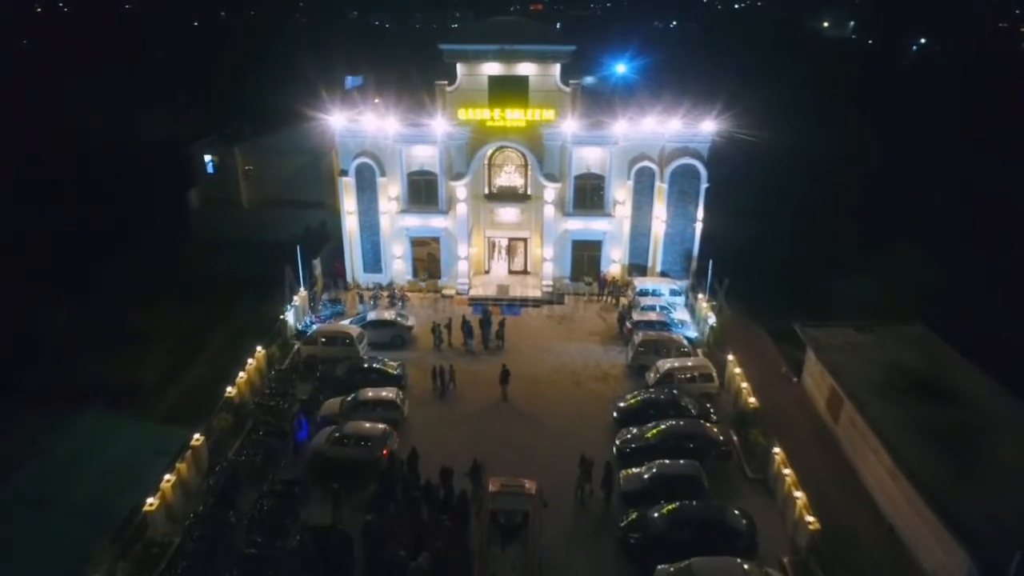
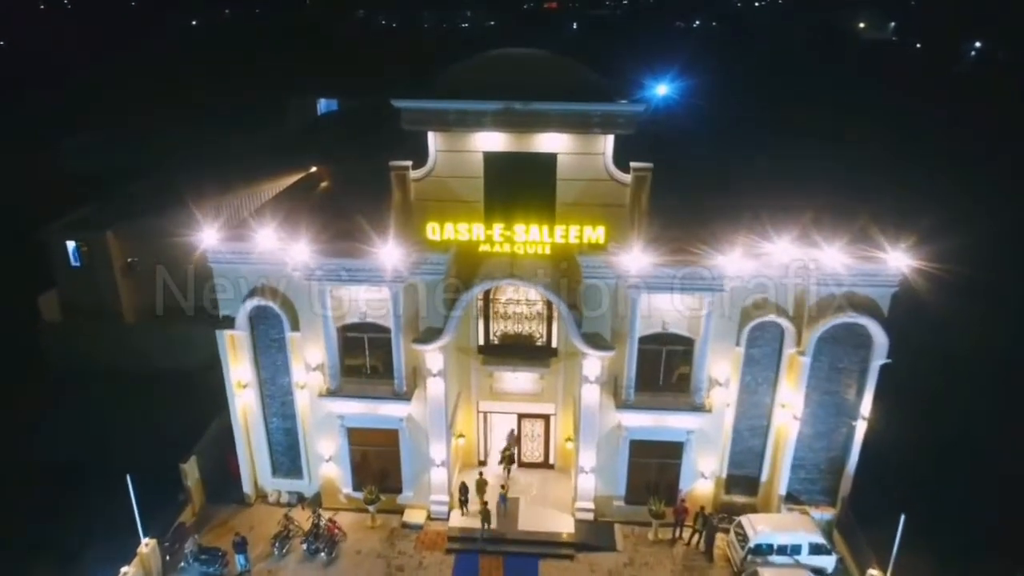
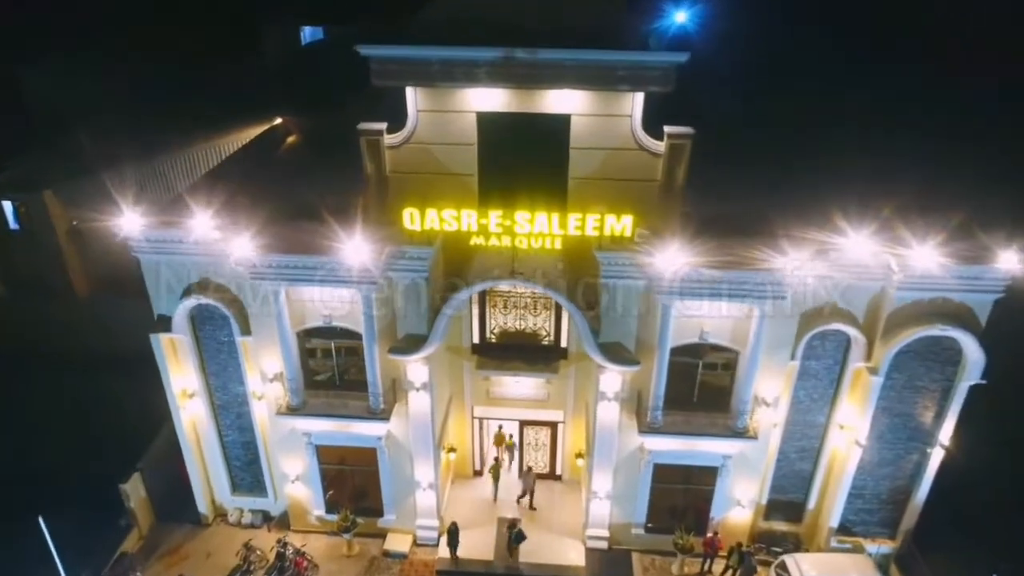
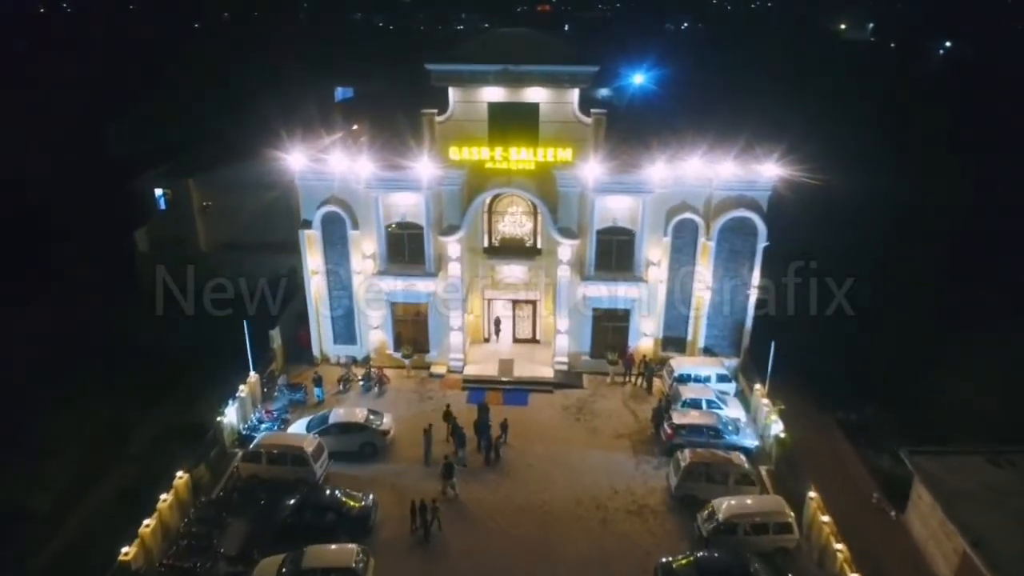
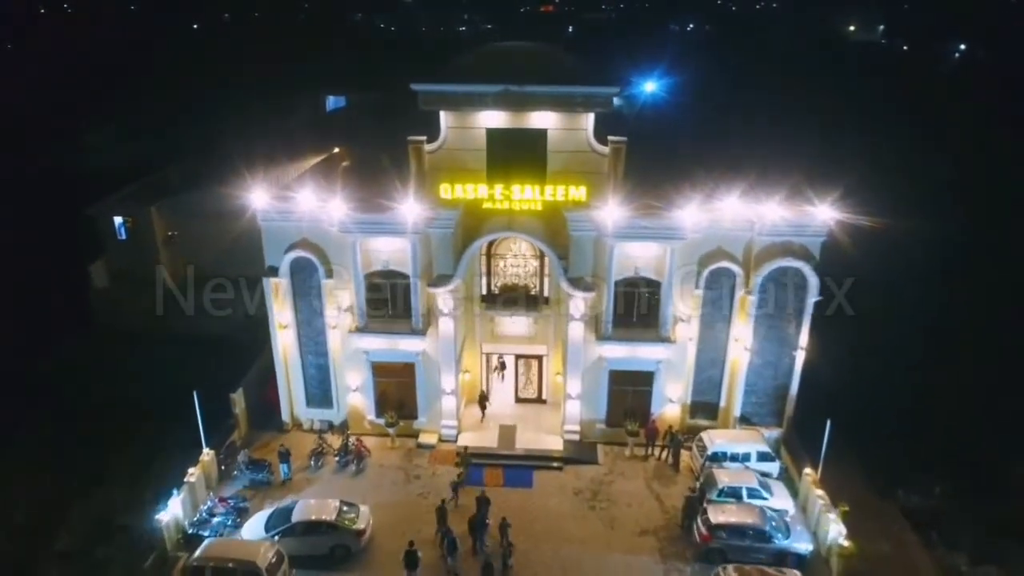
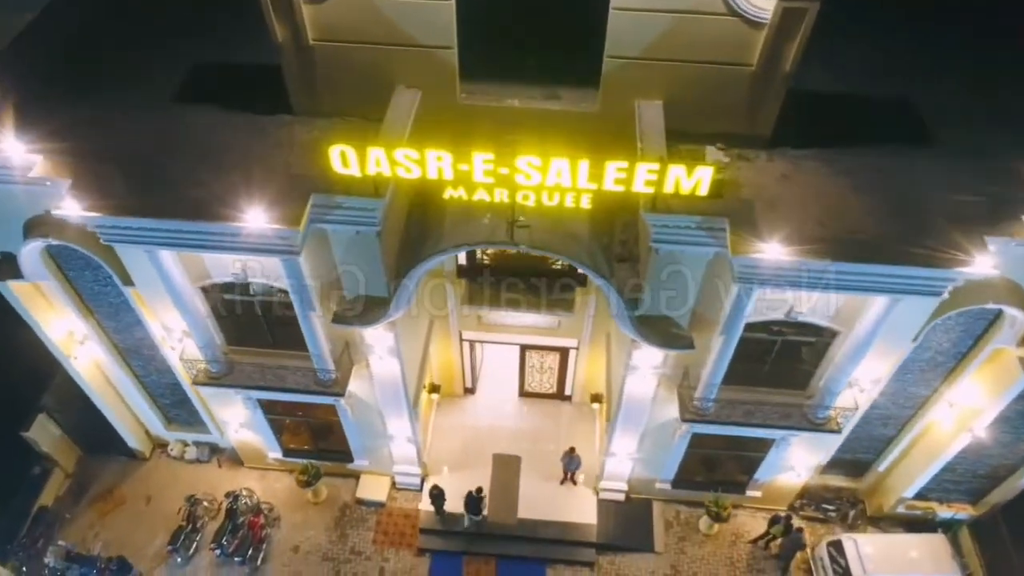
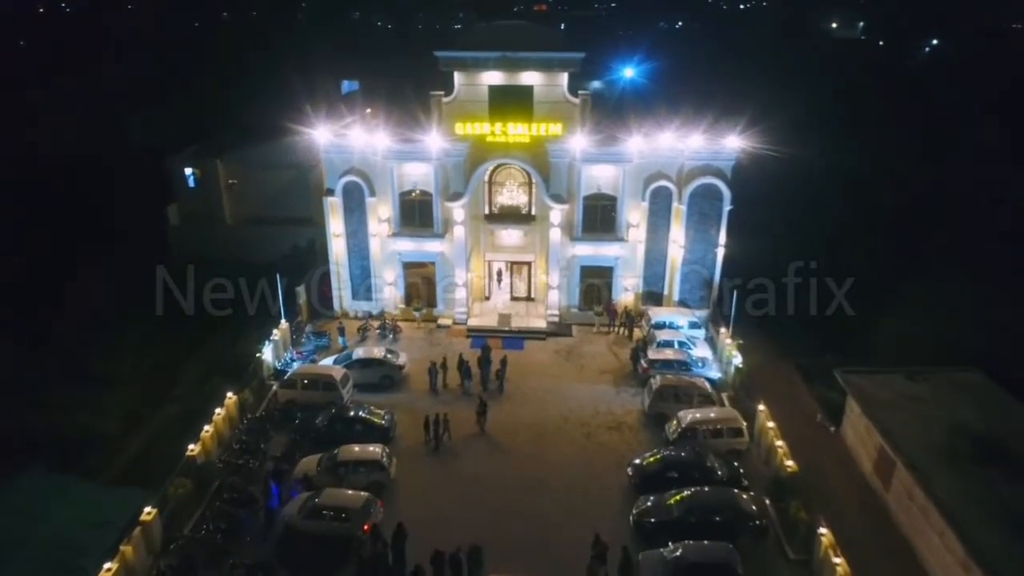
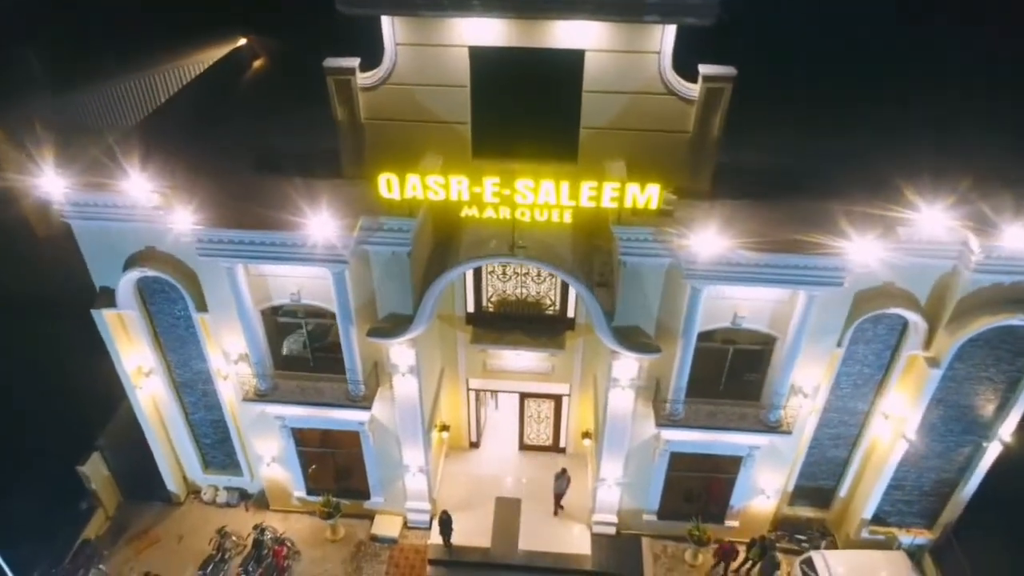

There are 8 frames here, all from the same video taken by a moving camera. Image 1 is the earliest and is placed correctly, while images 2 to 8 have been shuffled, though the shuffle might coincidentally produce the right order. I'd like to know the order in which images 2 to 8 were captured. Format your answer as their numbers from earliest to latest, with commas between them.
7, 4, 5, 2, 3, 8, 6
